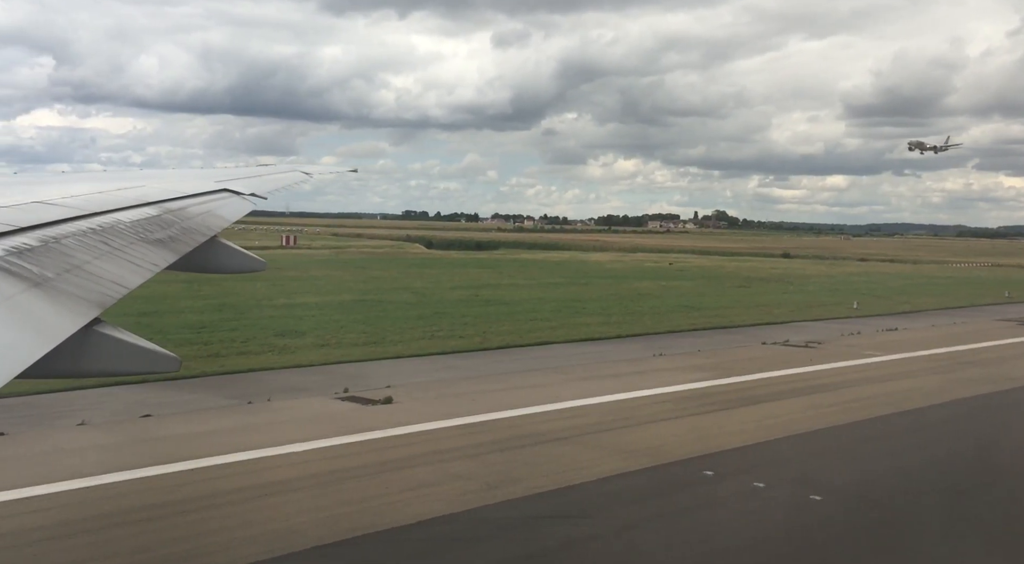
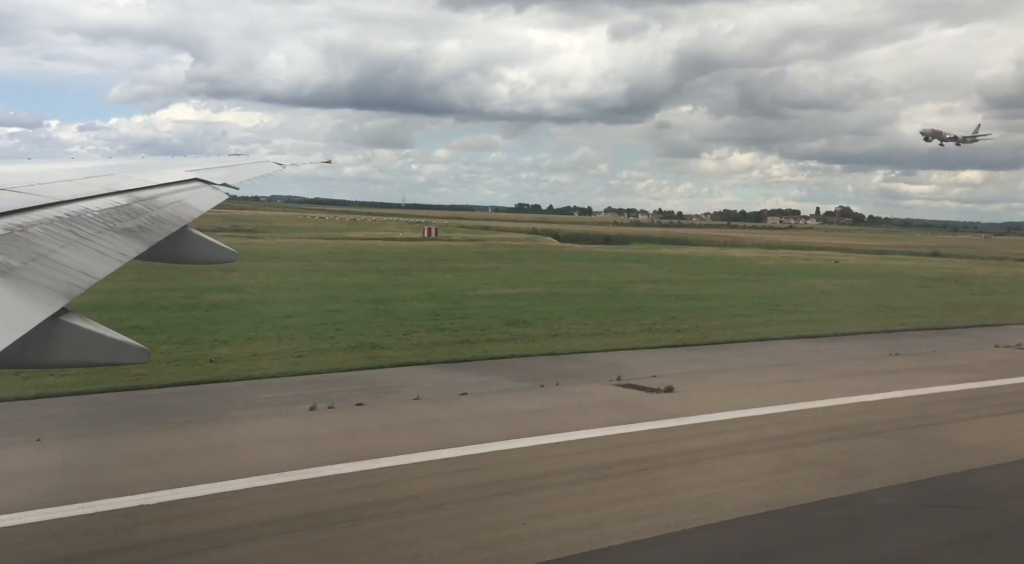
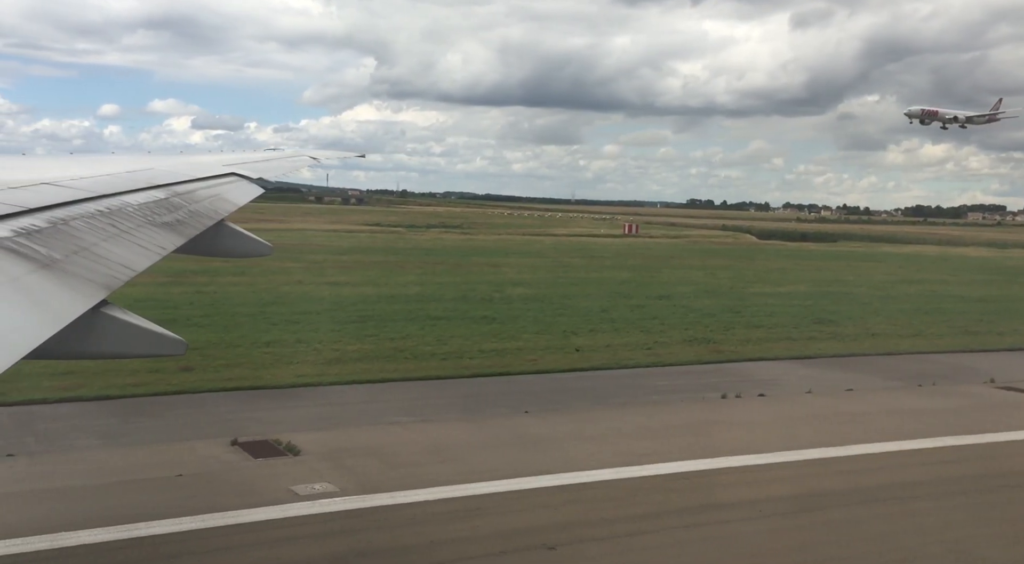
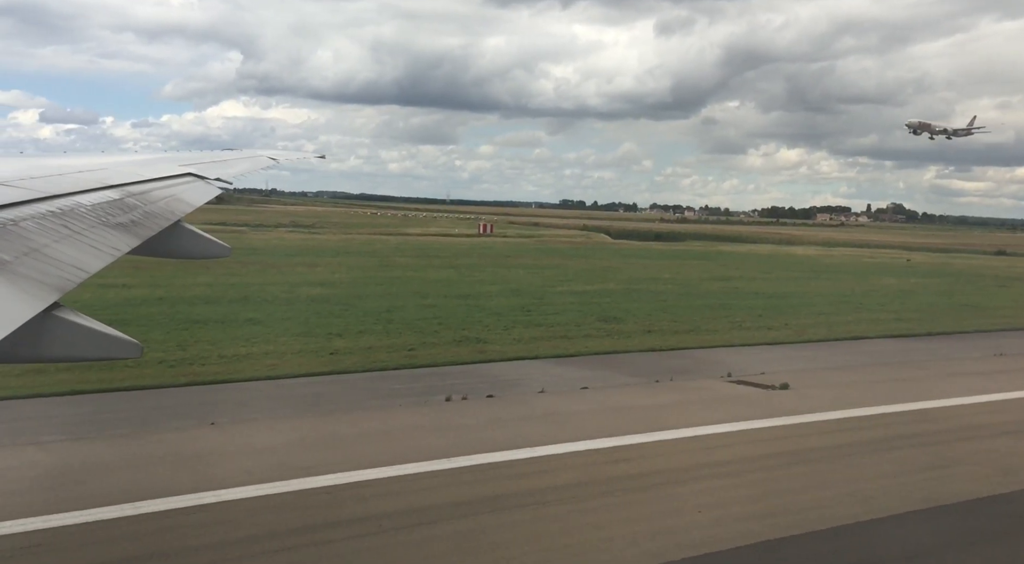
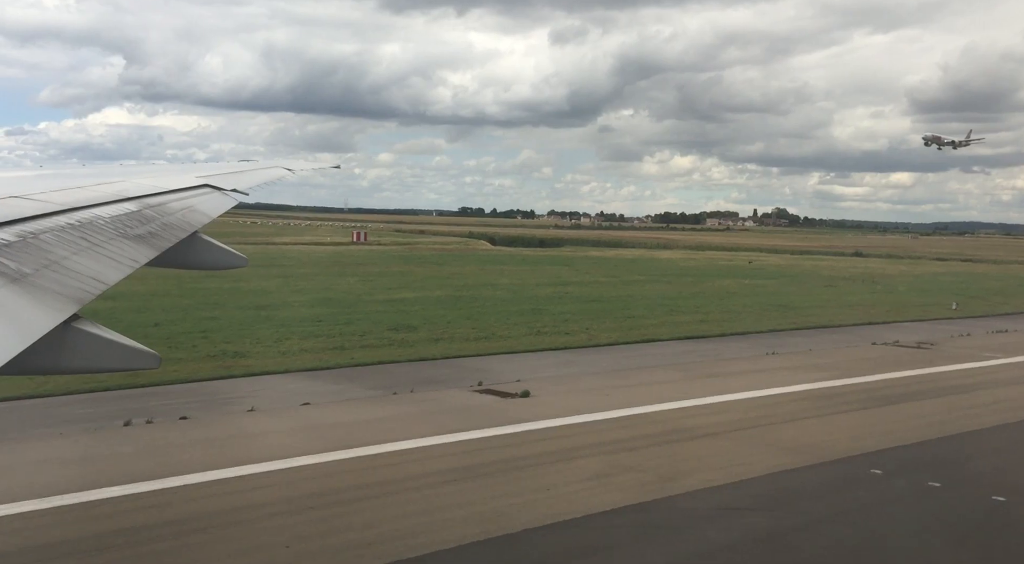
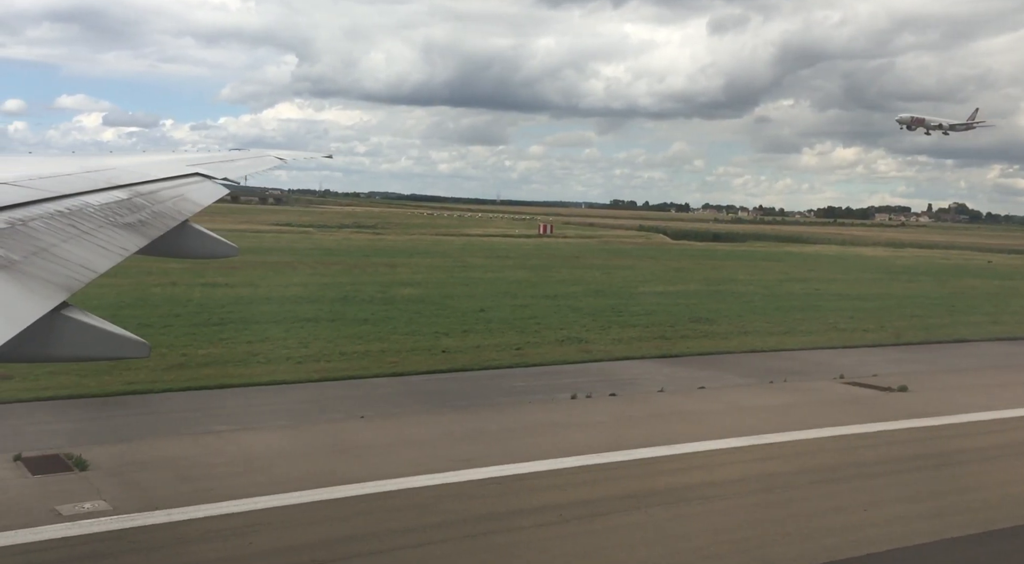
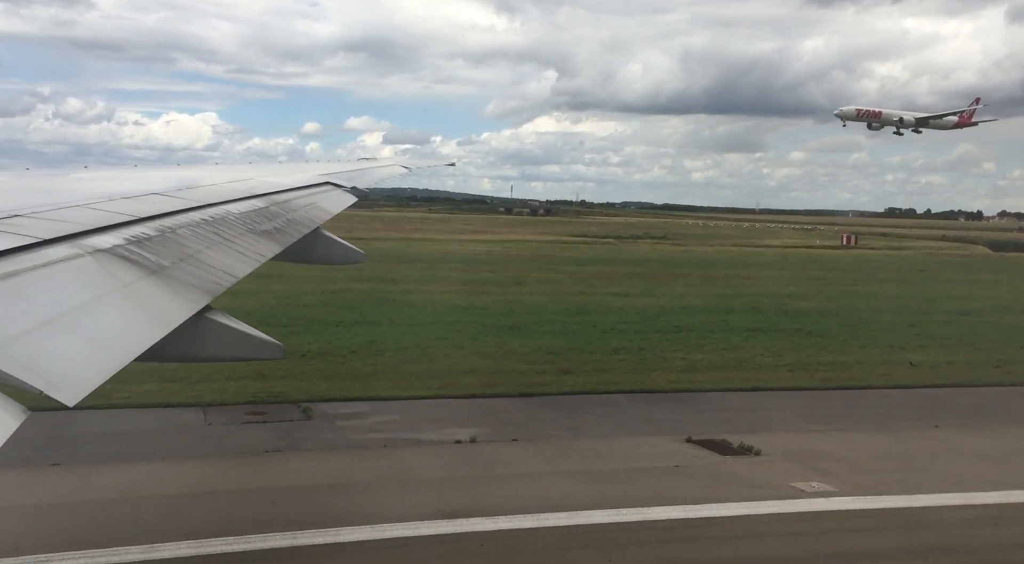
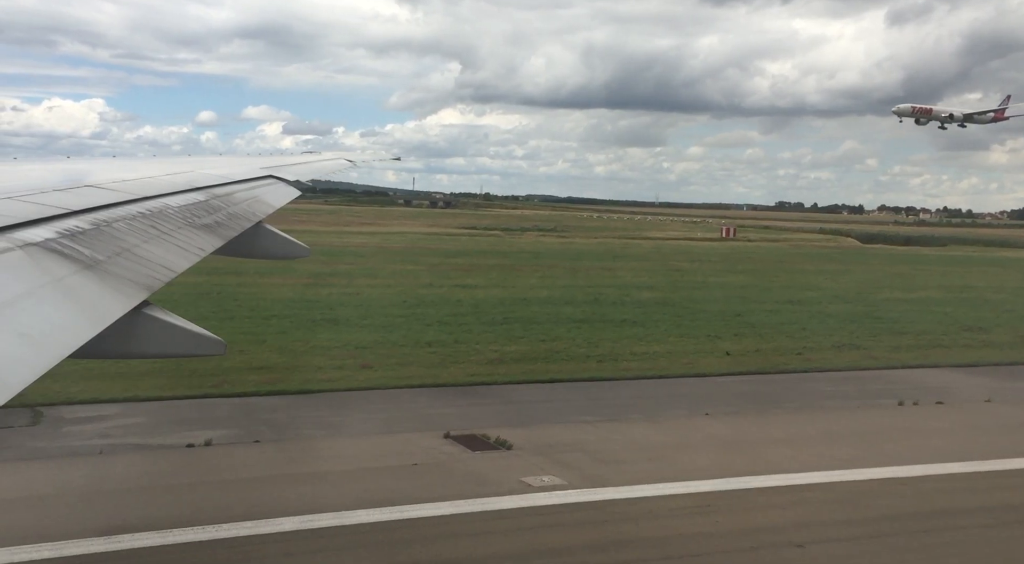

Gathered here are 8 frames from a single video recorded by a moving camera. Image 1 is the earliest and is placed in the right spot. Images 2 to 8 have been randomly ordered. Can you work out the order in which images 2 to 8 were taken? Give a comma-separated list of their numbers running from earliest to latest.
5, 2, 4, 6, 3, 8, 7
